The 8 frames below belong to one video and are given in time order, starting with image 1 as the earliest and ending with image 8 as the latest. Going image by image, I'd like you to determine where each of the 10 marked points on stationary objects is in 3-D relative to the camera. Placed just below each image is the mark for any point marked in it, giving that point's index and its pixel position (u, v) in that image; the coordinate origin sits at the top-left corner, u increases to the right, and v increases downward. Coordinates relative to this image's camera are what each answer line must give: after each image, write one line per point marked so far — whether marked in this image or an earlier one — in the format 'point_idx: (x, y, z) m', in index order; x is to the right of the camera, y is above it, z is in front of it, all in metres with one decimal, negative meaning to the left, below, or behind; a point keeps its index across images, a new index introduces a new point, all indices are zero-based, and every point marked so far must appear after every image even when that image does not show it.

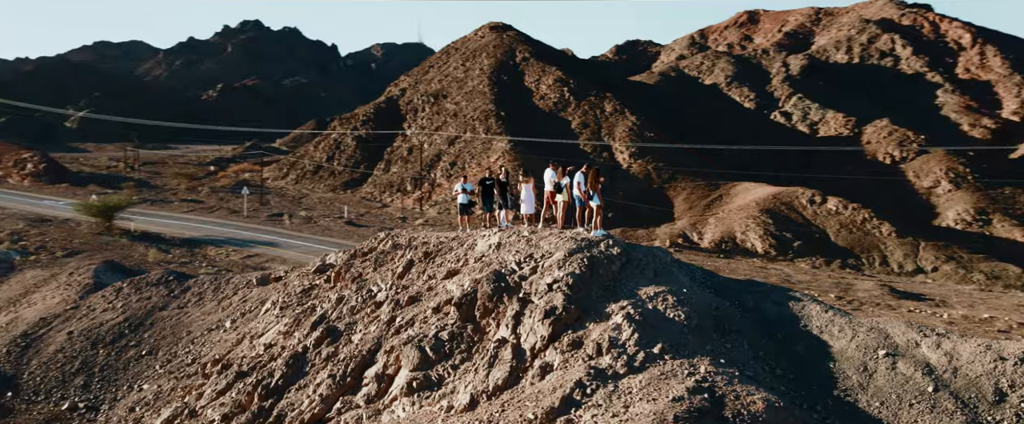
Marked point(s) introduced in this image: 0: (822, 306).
0: (+4.9, -1.5, +13.4) m
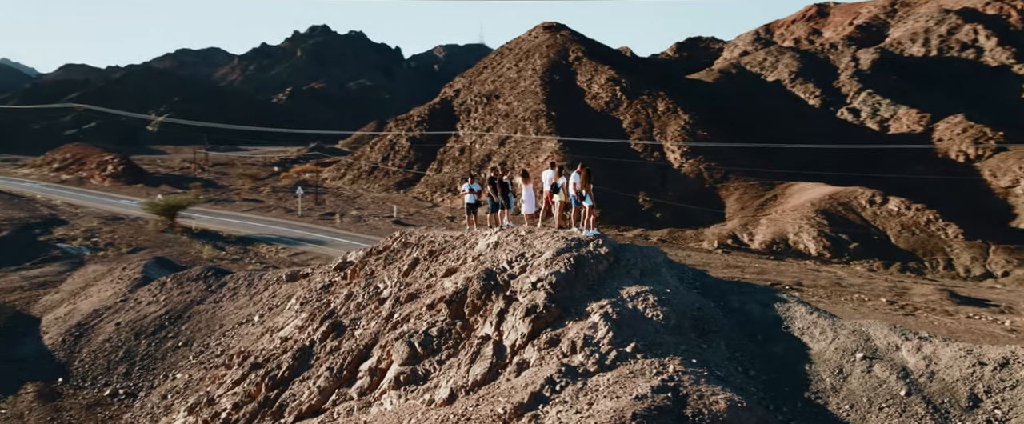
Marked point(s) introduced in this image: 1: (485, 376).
0: (+4.6, -1.5, +13.2) m
1: (-0.4, -2.5, +13.1) m
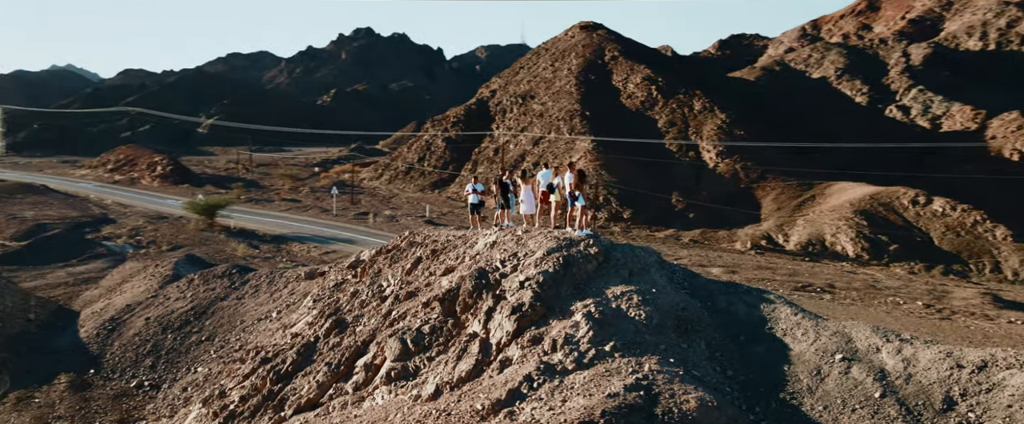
0: (+4.4, -1.5, +13.1) m
1: (-0.7, -2.5, +13.3) m
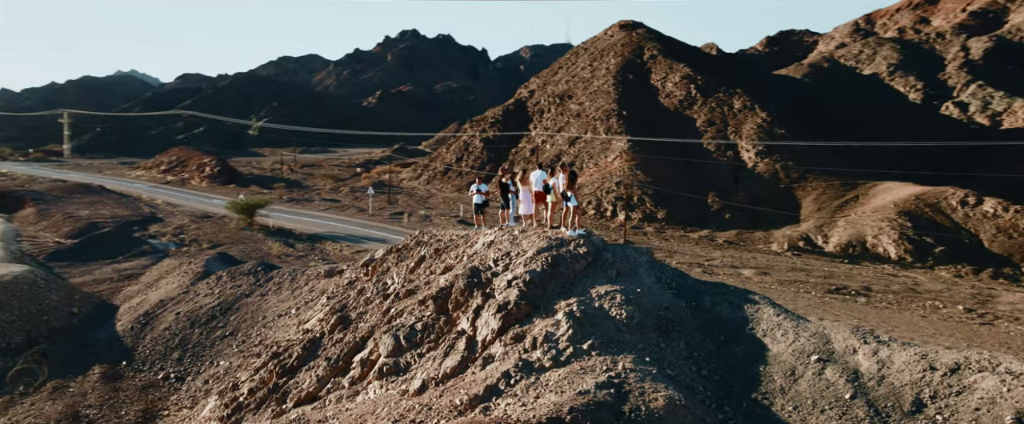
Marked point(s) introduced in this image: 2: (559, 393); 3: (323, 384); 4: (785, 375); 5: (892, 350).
0: (+4.1, -1.5, +13.0) m
1: (-0.9, -2.5, +13.6) m
2: (+0.7, -2.5, +11.9) m
3: (-3.5, -3.2, +15.5) m
4: (+3.8, -2.3, +11.7) m
5: (+5.1, -1.9, +11.5) m
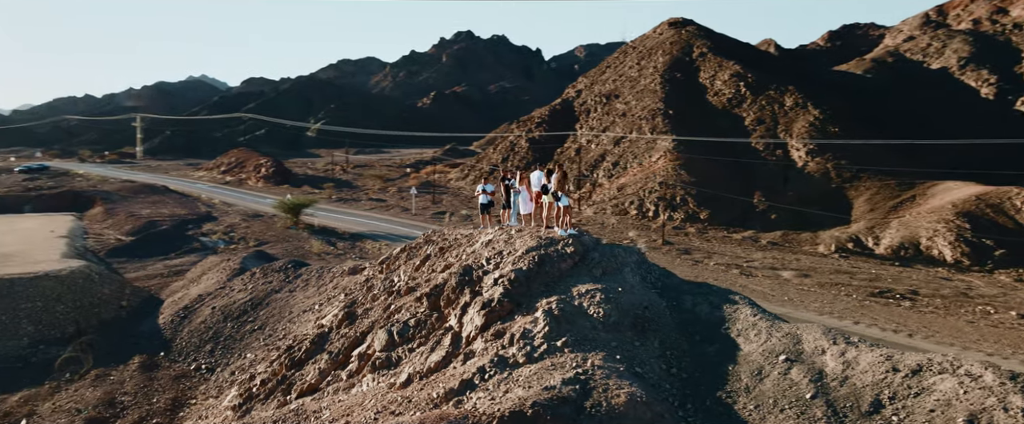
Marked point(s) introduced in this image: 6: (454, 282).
0: (+3.7, -1.5, +12.8) m
1: (-1.2, -2.5, +13.9) m
2: (+0.2, -2.5, +12.1) m
3: (-3.6, -3.1, +16.1) m
4: (+3.3, -2.3, +11.6) m
5: (+4.6, -1.9, +11.2) m
6: (-1.1, -1.3, +15.2) m
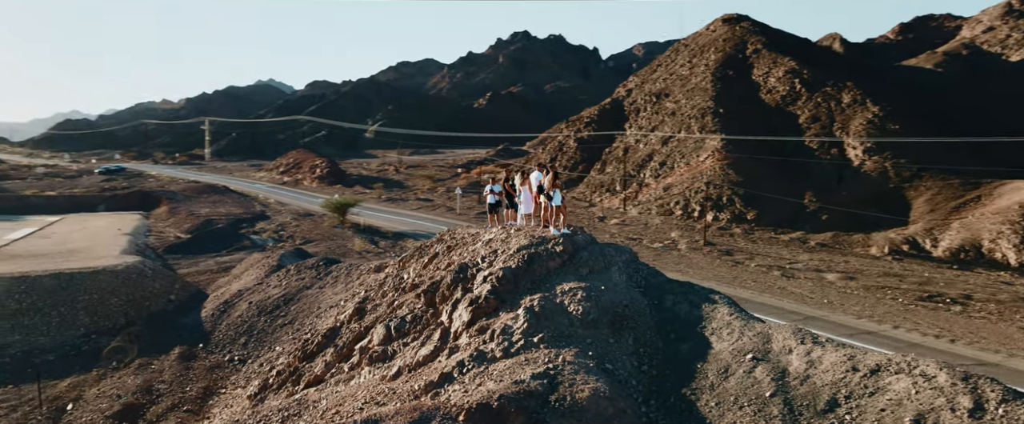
0: (+3.4, -1.5, +12.6) m
1: (-1.4, -2.4, +14.2) m
2: (-0.2, -2.5, +12.2) m
3: (-3.6, -3.1, +16.5) m
4: (+2.8, -2.2, +11.4) m
5: (+4.1, -1.8, +10.9) m
6: (-1.2, -1.2, +15.4) m
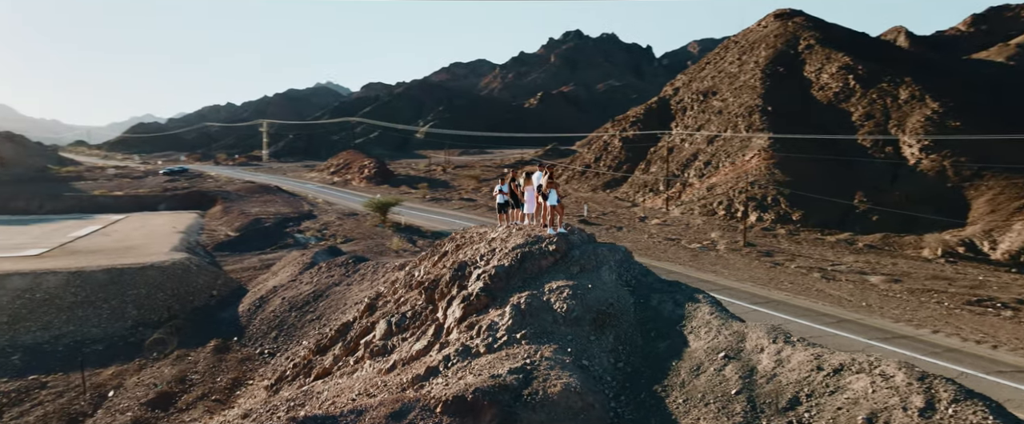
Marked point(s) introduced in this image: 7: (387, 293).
0: (+3.1, -1.4, +12.3) m
1: (-1.6, -2.4, +14.3) m
2: (-0.5, -2.4, +12.2) m
3: (-3.5, -3.0, +16.8) m
4: (+2.4, -2.2, +11.2) m
5: (+3.7, -1.8, +10.5) m
6: (-1.2, -1.1, +15.5) m
7: (-2.7, -1.8, +18.5) m
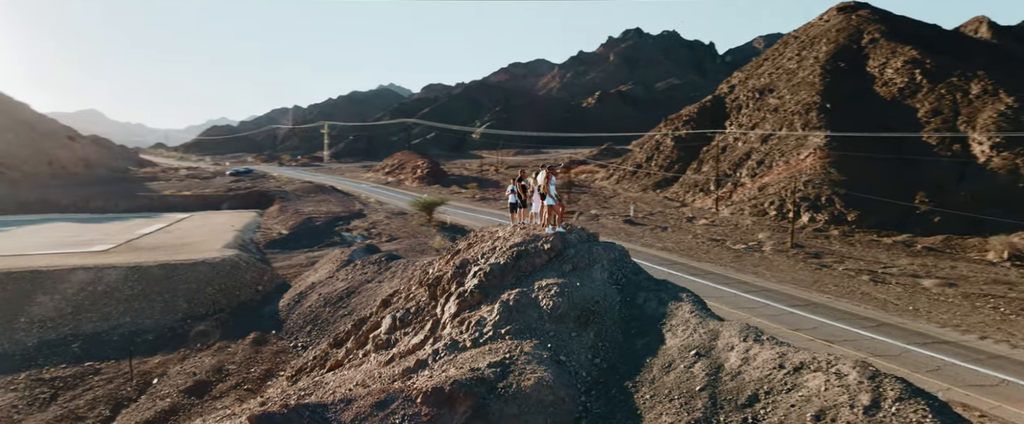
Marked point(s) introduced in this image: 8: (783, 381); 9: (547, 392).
0: (+2.8, -1.3, +11.9) m
1: (-1.7, -2.3, +14.3) m
2: (-0.8, -2.3, +12.1) m
3: (-3.4, -2.9, +17.0) m
4: (+2.0, -2.1, +10.8) m
5: (+3.2, -1.7, +10.0) m
6: (-1.1, -1.1, +15.5) m
7: (-2.4, -1.7, +18.5) m
8: (+3.3, -2.0, +9.3) m
9: (+0.4, -2.5, +10.9) m
